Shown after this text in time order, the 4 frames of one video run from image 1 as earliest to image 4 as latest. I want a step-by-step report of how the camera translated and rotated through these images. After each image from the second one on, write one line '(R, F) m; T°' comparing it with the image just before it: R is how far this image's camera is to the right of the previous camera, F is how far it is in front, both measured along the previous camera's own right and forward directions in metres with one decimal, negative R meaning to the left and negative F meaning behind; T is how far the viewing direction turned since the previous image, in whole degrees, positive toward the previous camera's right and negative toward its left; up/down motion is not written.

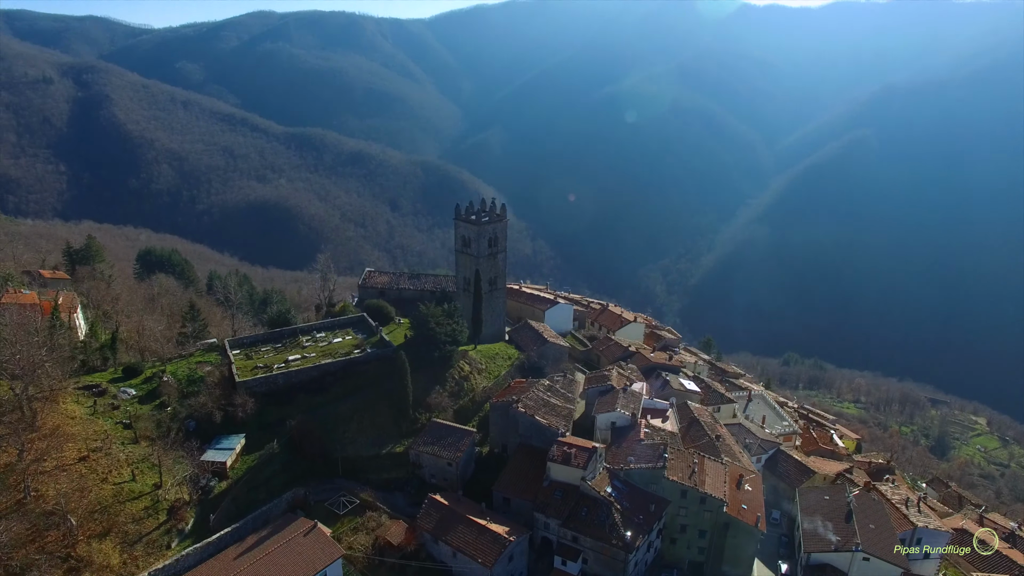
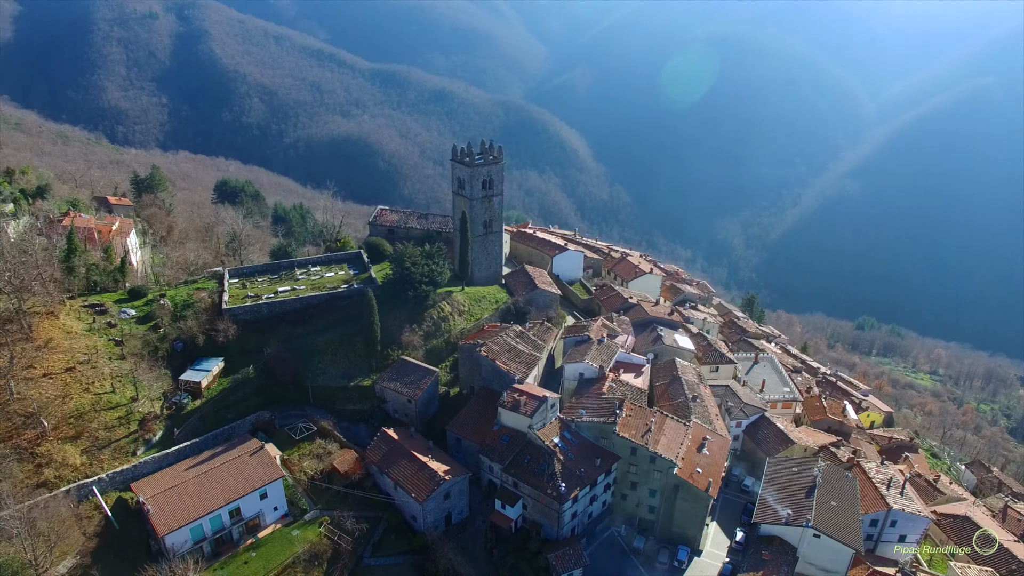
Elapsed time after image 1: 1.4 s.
(+5.2, +0.5) m; -8°
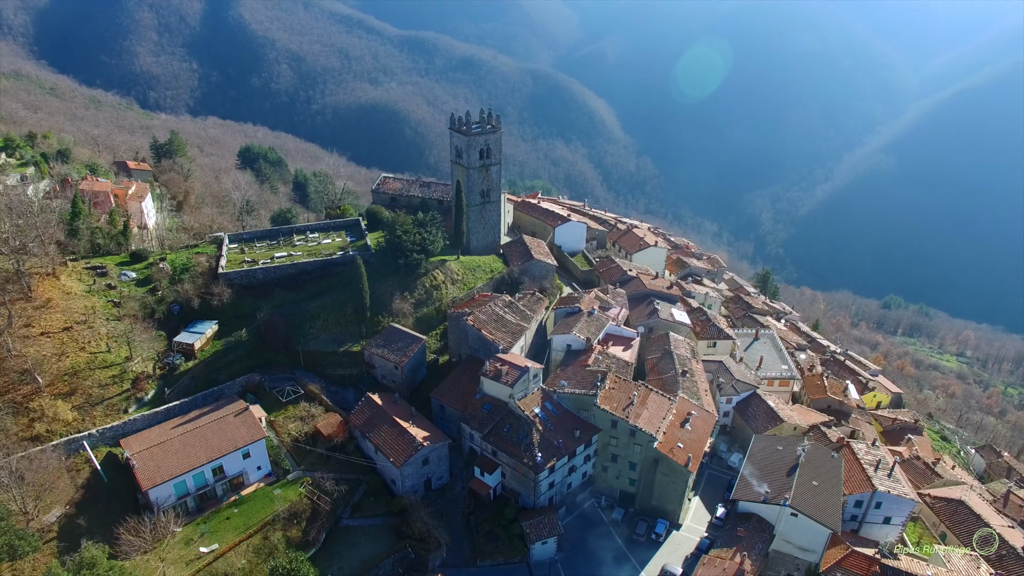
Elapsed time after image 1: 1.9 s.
(+1.8, +0.1) m; -3°
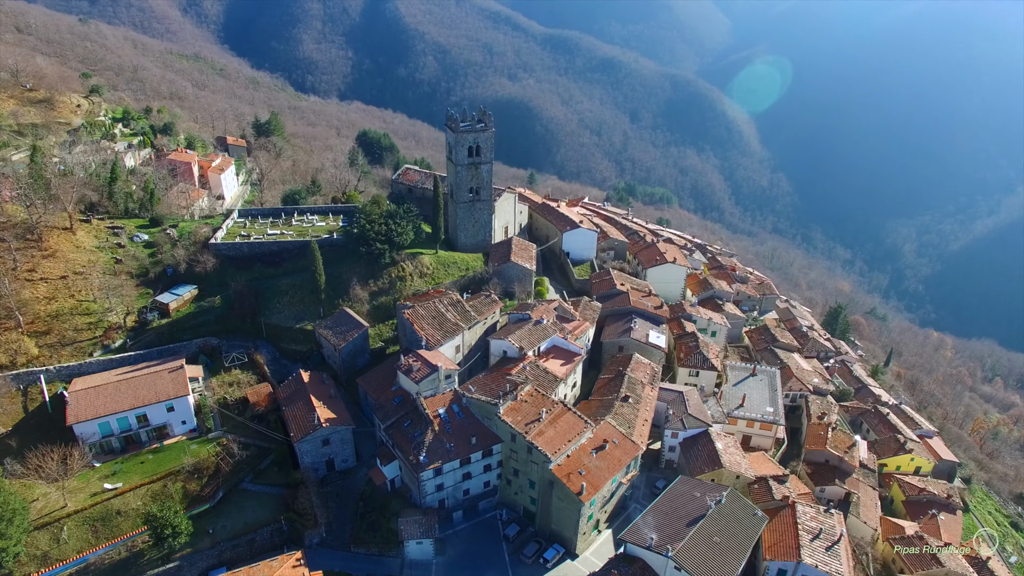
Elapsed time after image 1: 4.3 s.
(+8.7, +1.3) m; -12°
